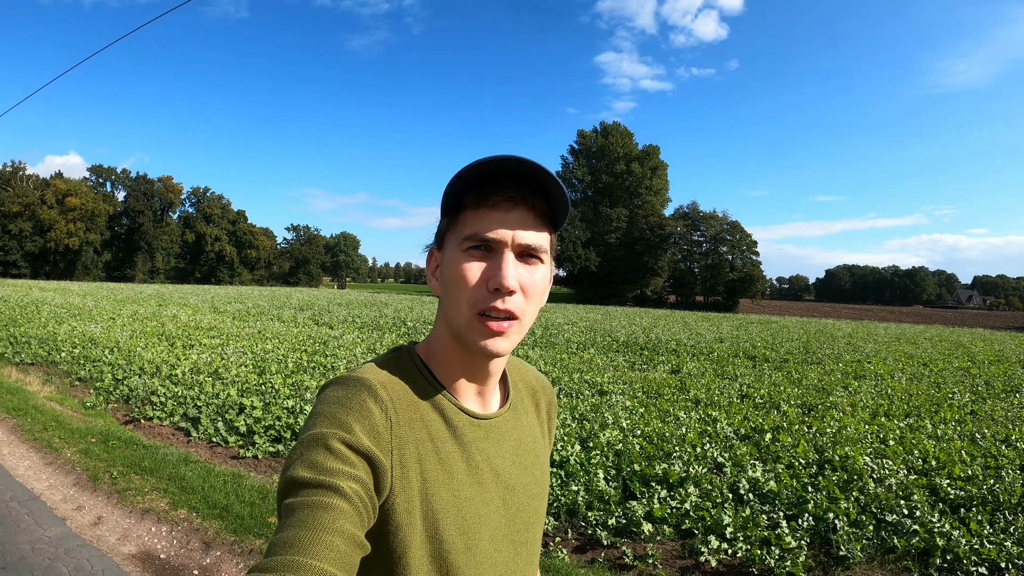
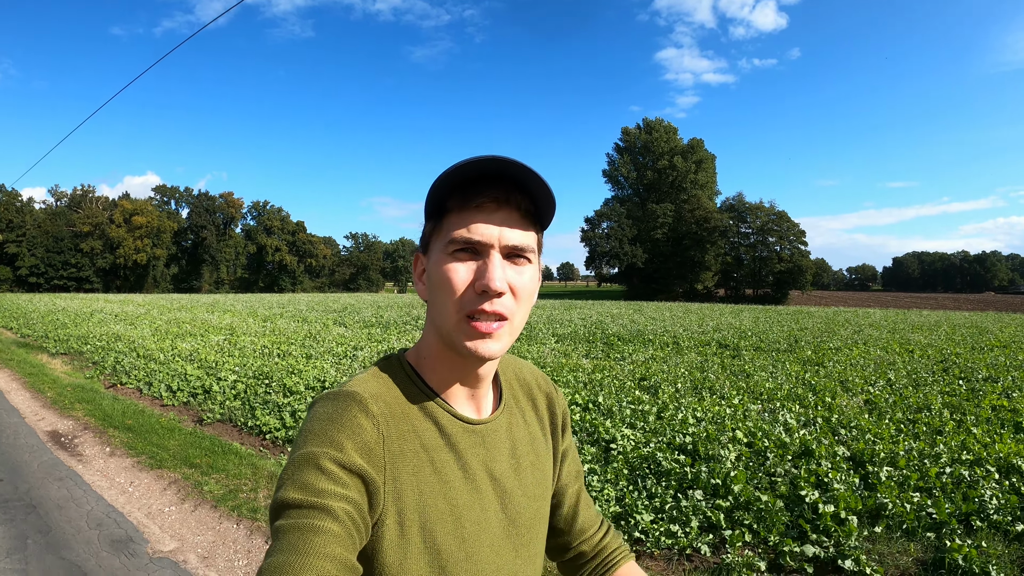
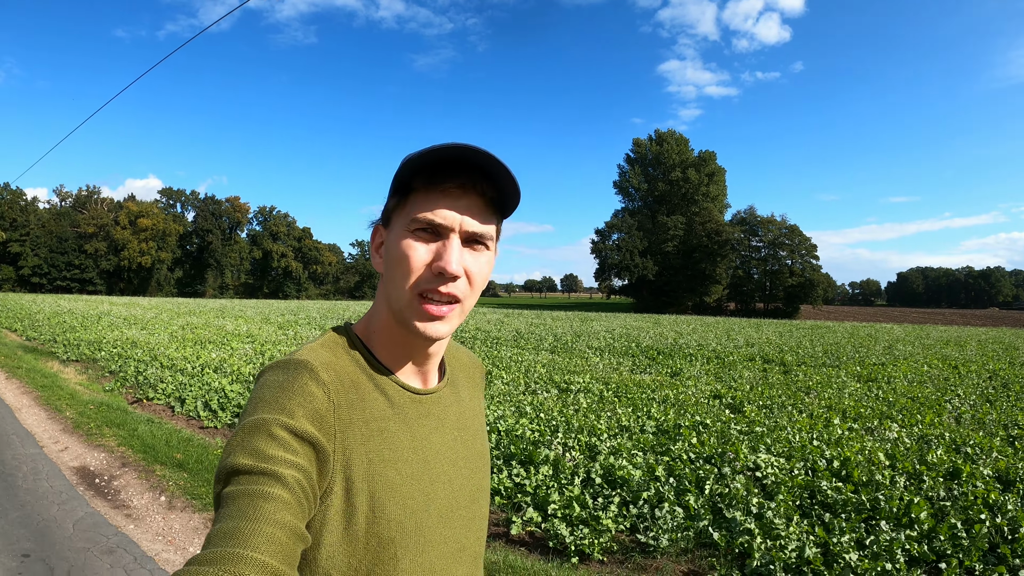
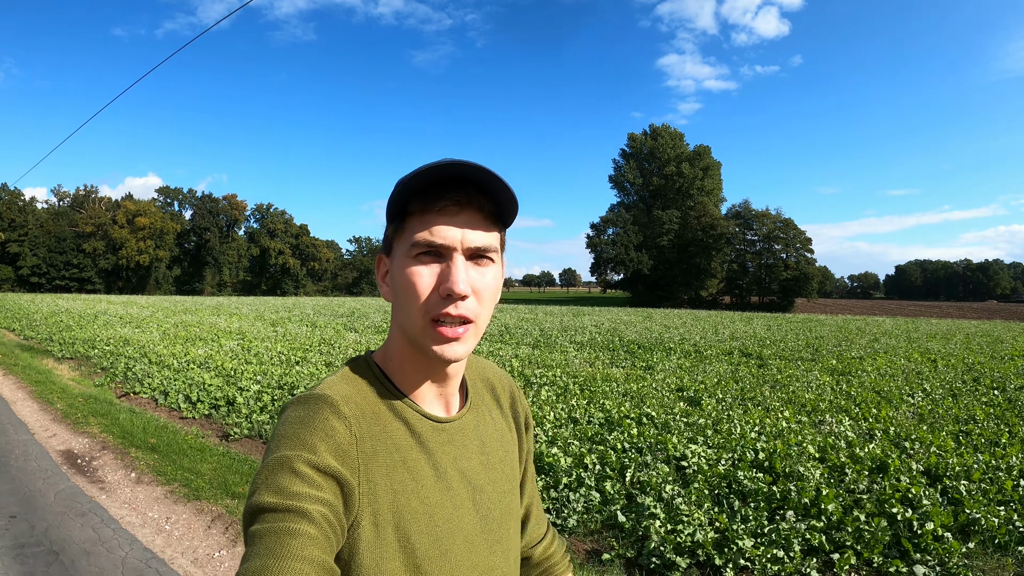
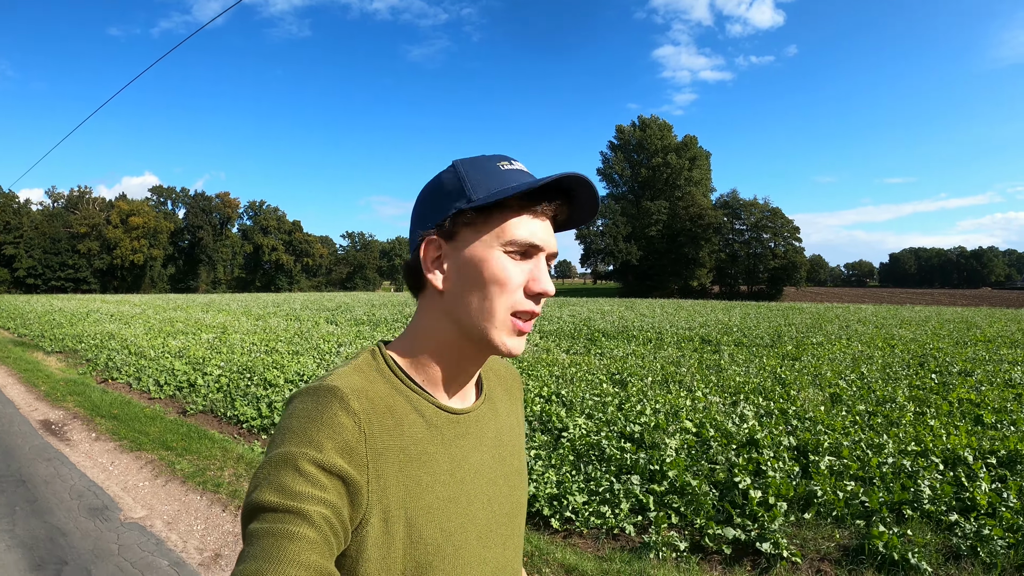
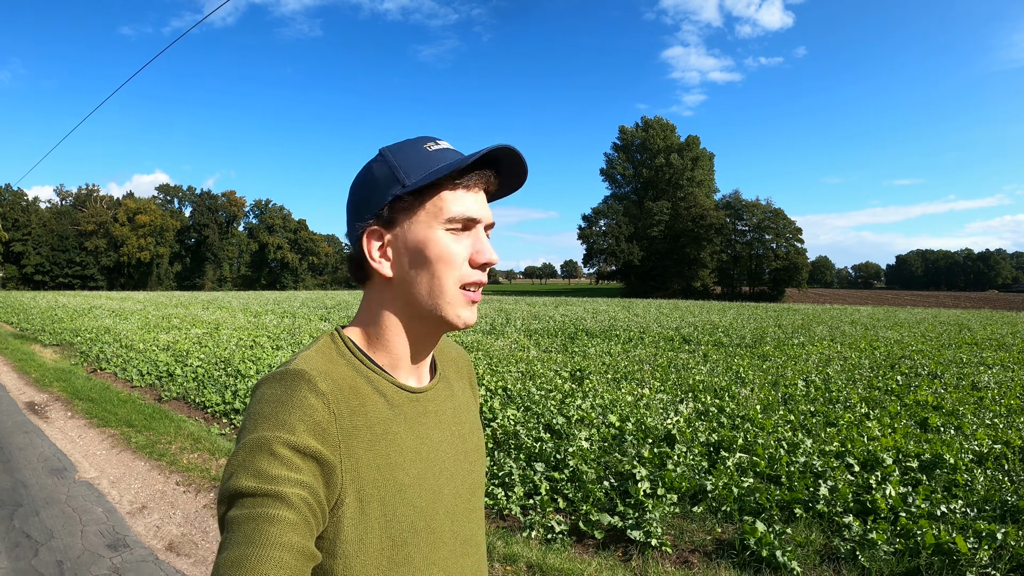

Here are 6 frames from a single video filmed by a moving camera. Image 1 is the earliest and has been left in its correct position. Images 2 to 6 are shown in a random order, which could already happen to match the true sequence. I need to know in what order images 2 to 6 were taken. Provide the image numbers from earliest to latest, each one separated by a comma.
3, 4, 2, 5, 6
